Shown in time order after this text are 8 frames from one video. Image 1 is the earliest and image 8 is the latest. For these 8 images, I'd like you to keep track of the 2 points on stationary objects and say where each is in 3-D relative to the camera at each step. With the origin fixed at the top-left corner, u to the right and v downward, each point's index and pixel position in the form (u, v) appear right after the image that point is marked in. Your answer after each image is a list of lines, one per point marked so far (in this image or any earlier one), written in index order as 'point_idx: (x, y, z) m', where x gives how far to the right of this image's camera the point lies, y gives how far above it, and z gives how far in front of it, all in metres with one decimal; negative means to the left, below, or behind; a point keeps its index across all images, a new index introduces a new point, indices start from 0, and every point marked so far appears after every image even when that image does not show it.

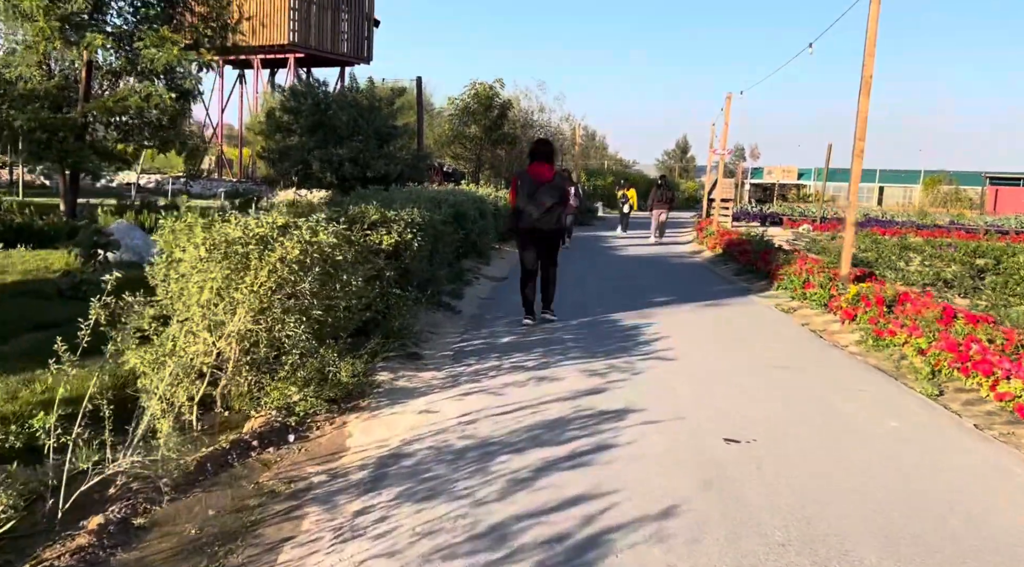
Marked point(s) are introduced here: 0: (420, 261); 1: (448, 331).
0: (-0.8, +0.2, +7.4) m
1: (-0.6, -0.4, +7.6) m
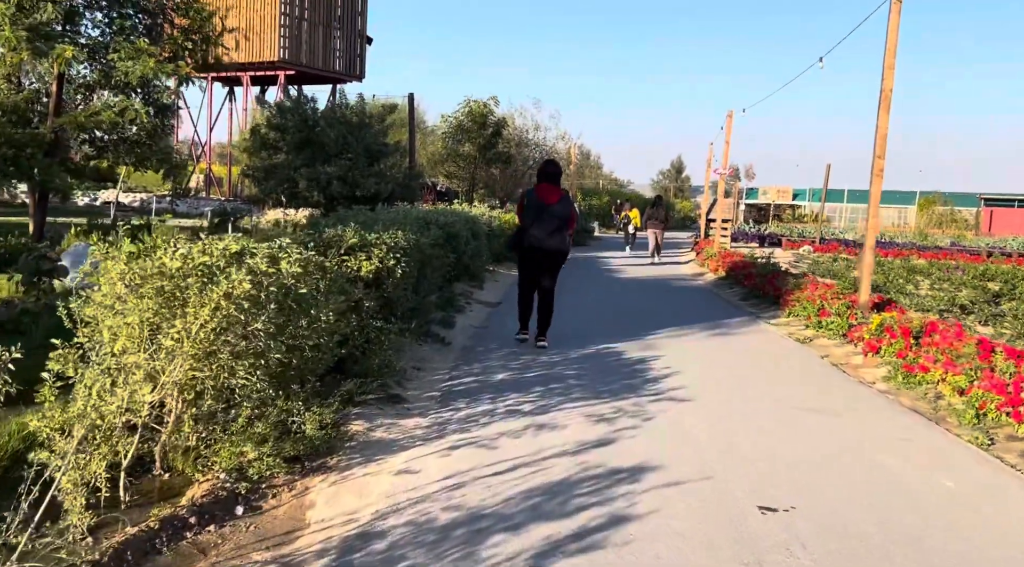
0: (-0.9, 0.0, +6.7) m
1: (-0.6, -0.7, +6.9) m
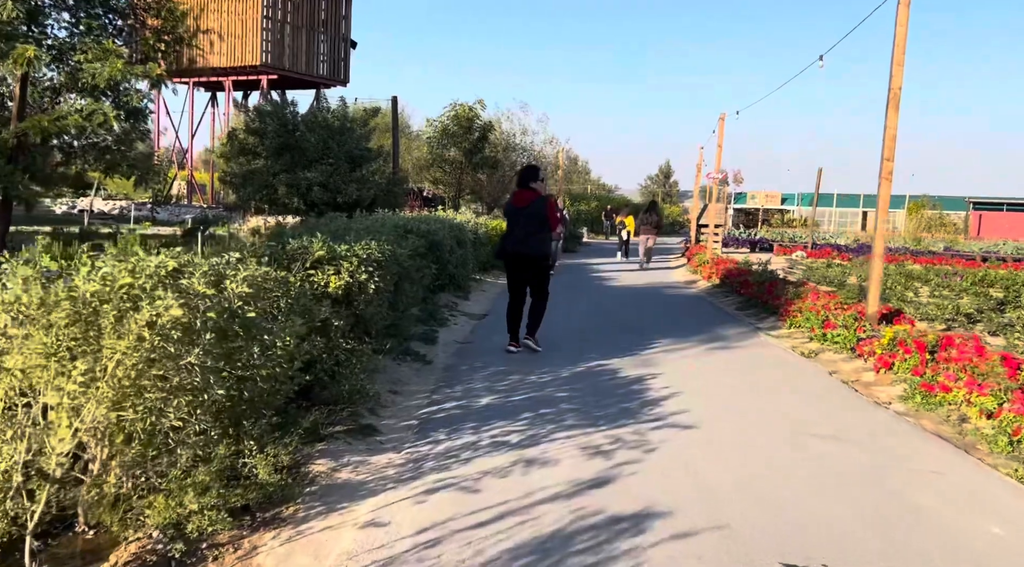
0: (-1.0, -0.2, +6.1) m
1: (-0.8, -0.8, +6.3) m
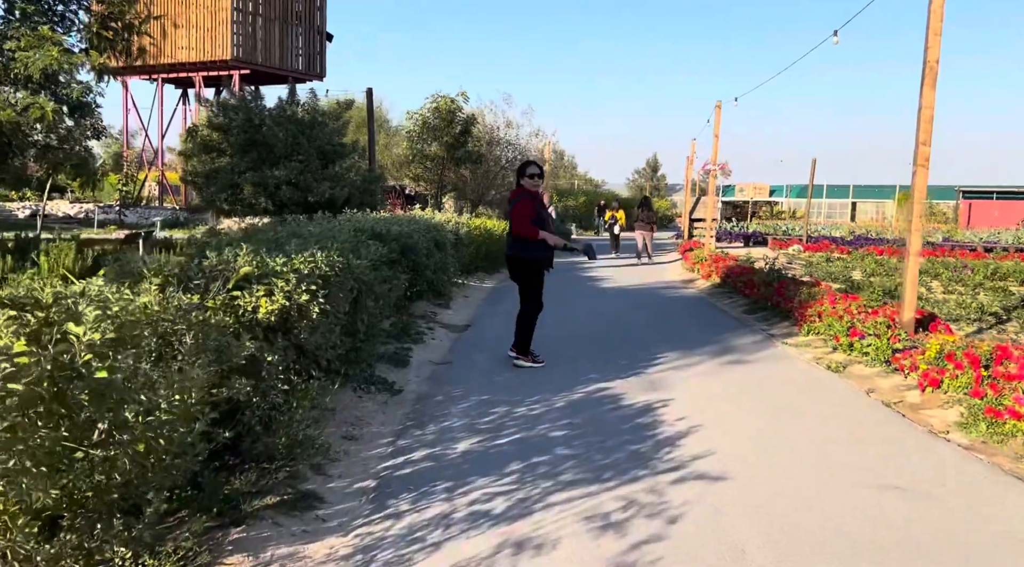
0: (-1.1, -0.3, +4.9) m
1: (-0.9, -0.9, +5.1) m
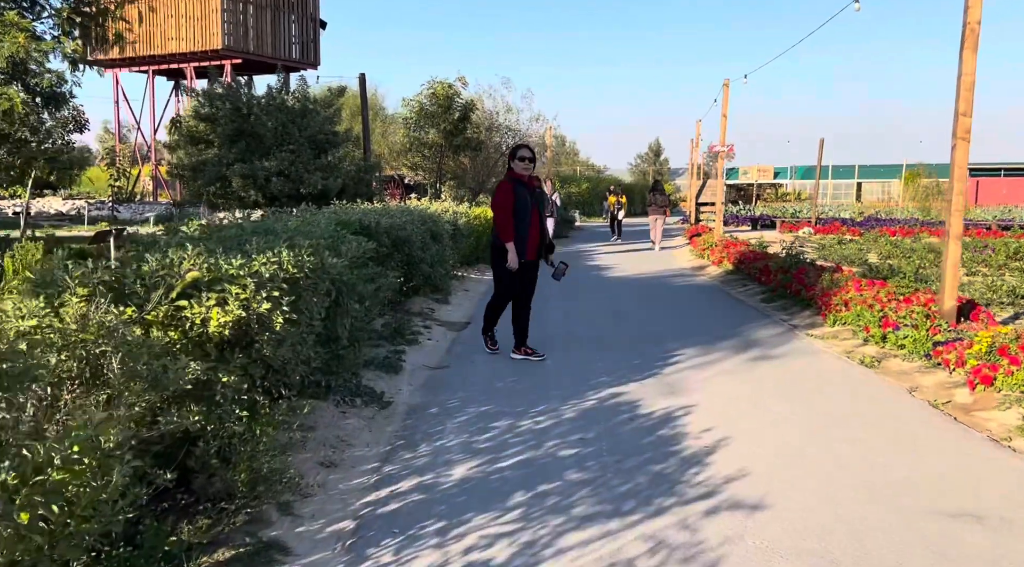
0: (-1.1, -0.3, +4.3) m
1: (-0.8, -0.9, +4.4) m
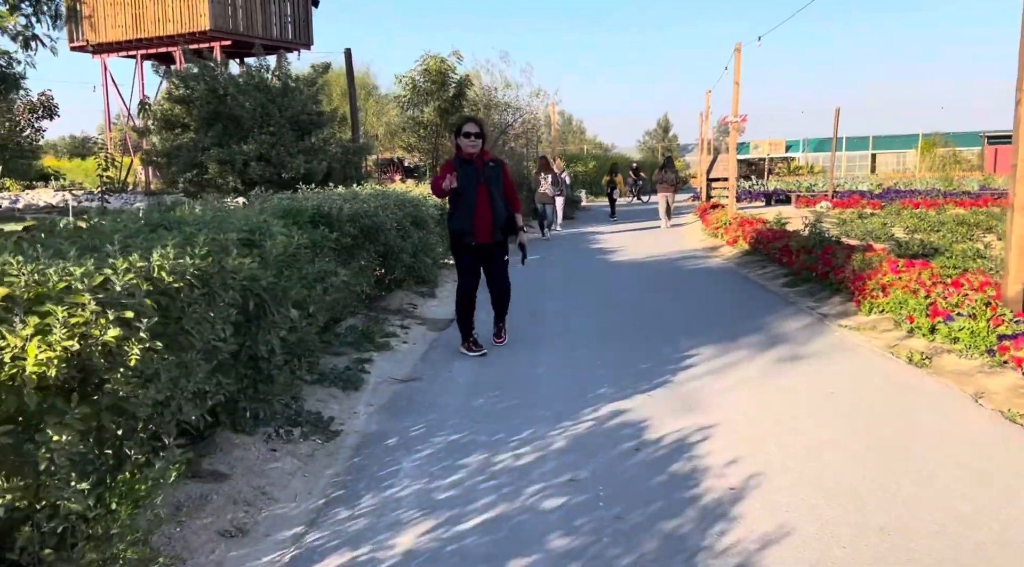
0: (-1.2, -0.3, +3.2) m
1: (-1.0, -1.0, +3.4) m
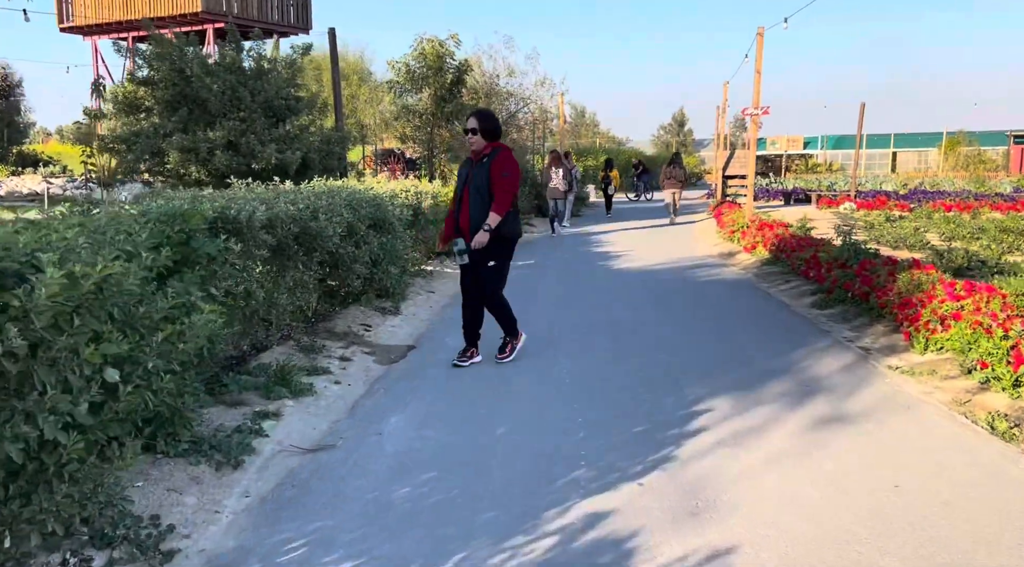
0: (-1.5, -0.5, +1.8) m
1: (-1.3, -1.2, +2.0) m
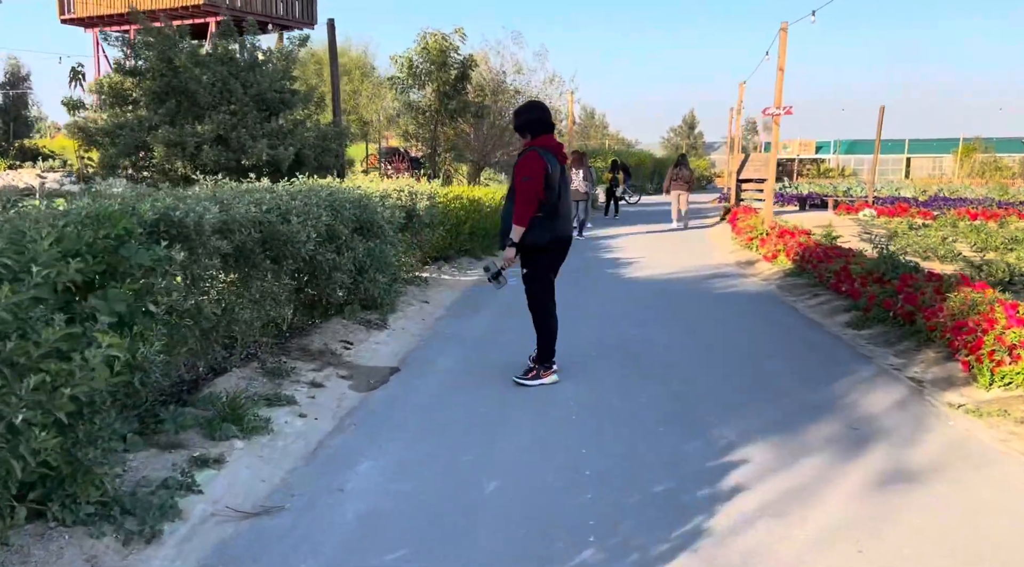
0: (-1.6, -0.6, +1.0) m
1: (-1.3, -1.2, +1.2) m
